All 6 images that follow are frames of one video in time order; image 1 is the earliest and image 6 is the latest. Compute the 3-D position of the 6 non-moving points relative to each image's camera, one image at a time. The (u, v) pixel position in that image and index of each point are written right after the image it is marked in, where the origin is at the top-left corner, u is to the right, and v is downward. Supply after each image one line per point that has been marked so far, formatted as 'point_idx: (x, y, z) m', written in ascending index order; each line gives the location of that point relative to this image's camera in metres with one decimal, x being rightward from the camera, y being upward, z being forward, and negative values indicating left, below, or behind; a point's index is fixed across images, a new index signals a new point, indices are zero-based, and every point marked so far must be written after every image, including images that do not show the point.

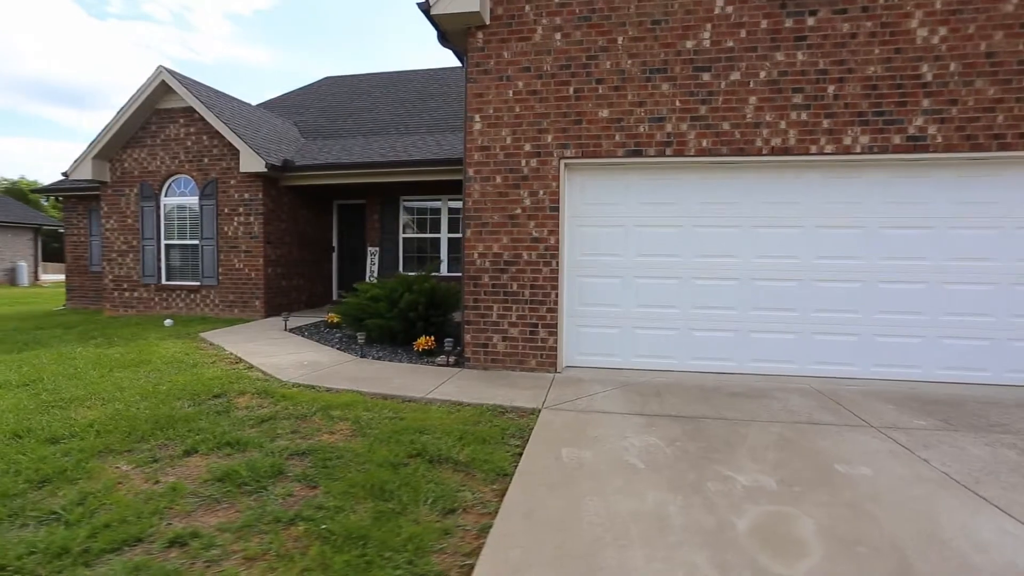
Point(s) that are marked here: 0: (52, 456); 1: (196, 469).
0: (-3.3, -1.2, +3.5) m
1: (-2.1, -1.2, +3.3) m
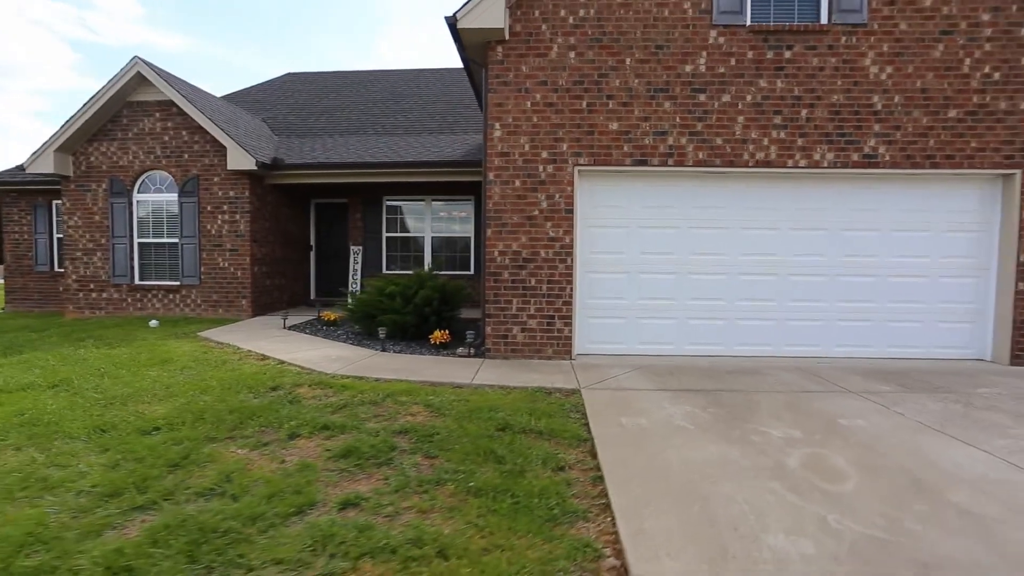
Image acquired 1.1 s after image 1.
0: (-2.6, -1.2, +3.6) m
1: (-1.5, -1.2, +3.6) m
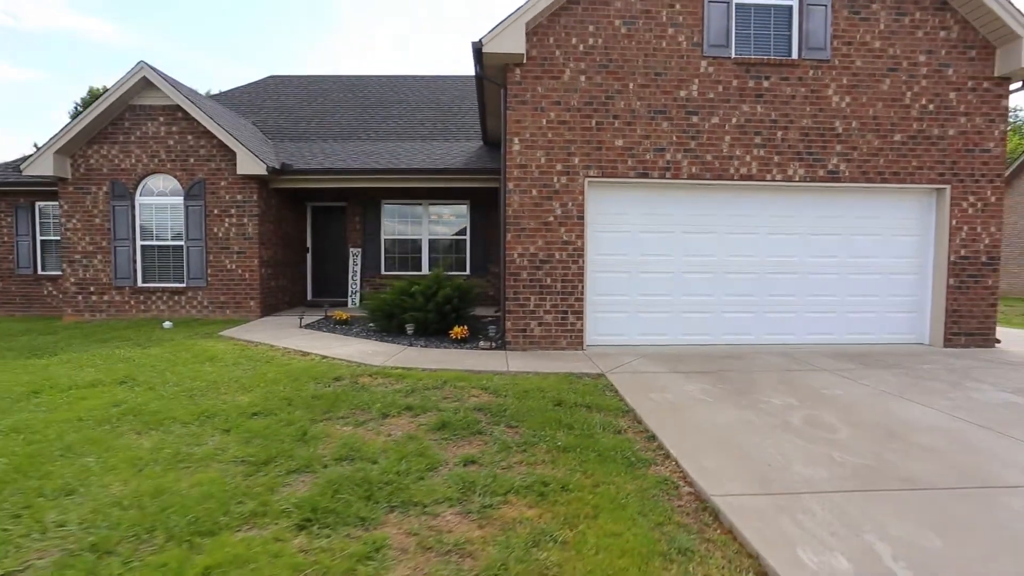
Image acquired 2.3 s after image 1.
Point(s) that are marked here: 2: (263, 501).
0: (-2.0, -1.2, +4.1) m
1: (-0.9, -1.2, +4.2) m
2: (-1.5, -1.3, +2.9) m
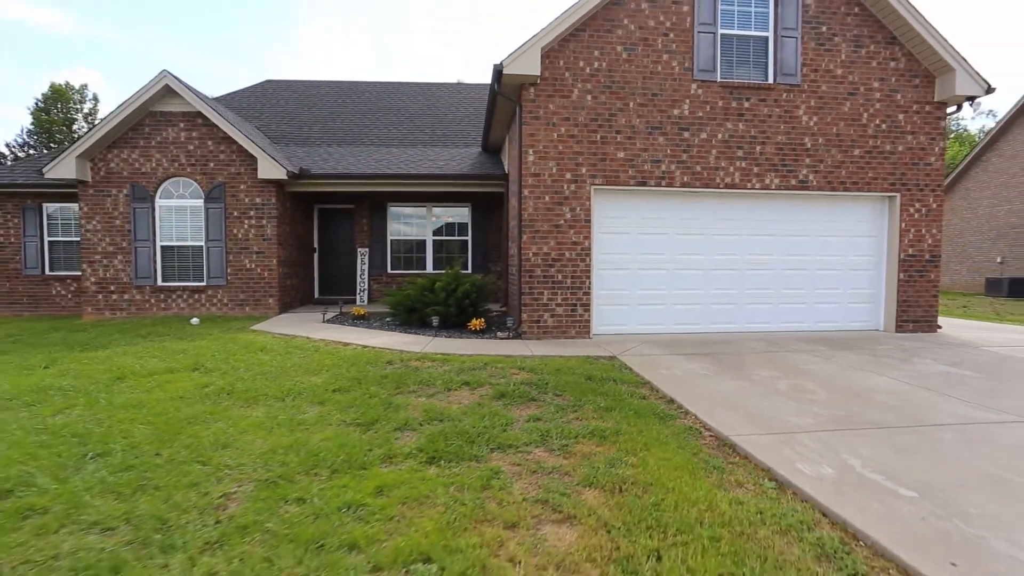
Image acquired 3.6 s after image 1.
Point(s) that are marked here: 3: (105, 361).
0: (-1.6, -1.1, +4.9) m
1: (-0.4, -1.1, +5.0) m
2: (-1.0, -1.2, +3.7) m
3: (-5.5, -1.0, +6.5) m
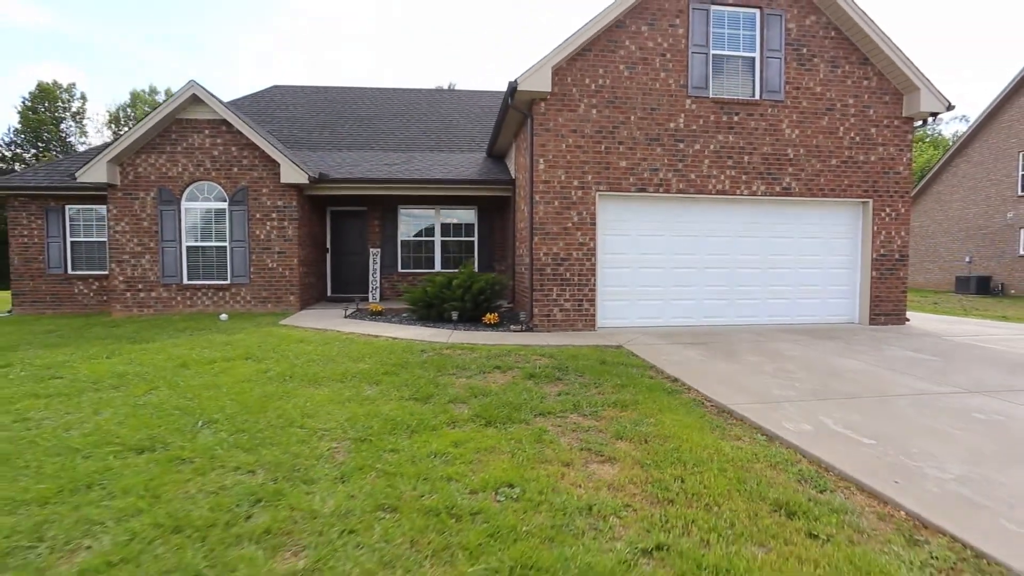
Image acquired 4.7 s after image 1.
0: (-1.2, -1.1, +5.6) m
1: (-0.1, -1.1, +5.8) m
2: (-0.6, -1.2, +4.5) m
3: (-5.2, -0.9, +7.2) m
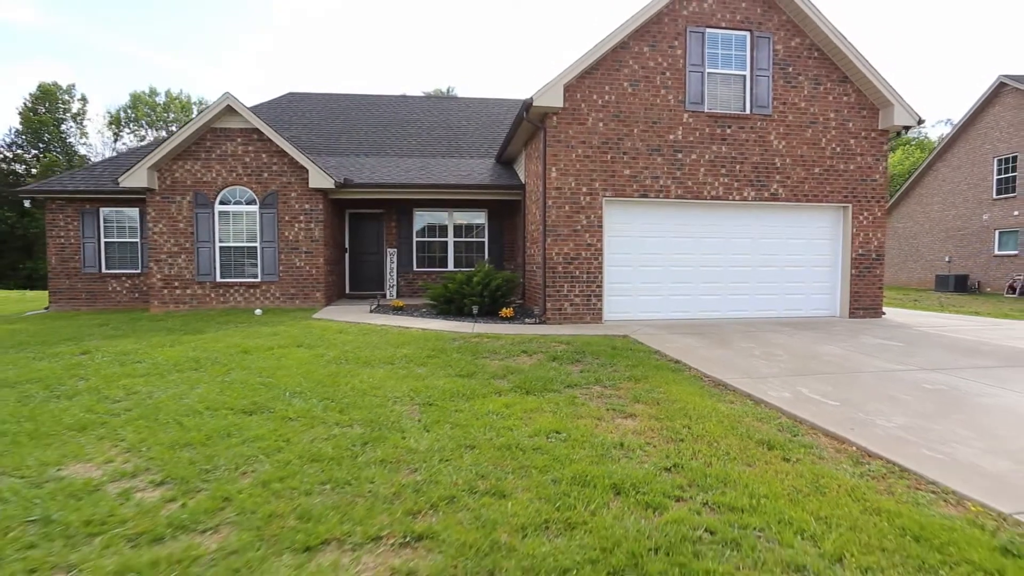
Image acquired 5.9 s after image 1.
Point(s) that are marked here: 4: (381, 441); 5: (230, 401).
0: (-0.9, -1.0, +6.5) m
1: (+0.3, -1.0, +6.7) m
2: (-0.2, -1.1, +5.4) m
3: (-4.9, -0.9, +8.0) m
4: (-1.1, -1.2, +3.9) m
5: (-2.9, -1.2, +5.0) m
